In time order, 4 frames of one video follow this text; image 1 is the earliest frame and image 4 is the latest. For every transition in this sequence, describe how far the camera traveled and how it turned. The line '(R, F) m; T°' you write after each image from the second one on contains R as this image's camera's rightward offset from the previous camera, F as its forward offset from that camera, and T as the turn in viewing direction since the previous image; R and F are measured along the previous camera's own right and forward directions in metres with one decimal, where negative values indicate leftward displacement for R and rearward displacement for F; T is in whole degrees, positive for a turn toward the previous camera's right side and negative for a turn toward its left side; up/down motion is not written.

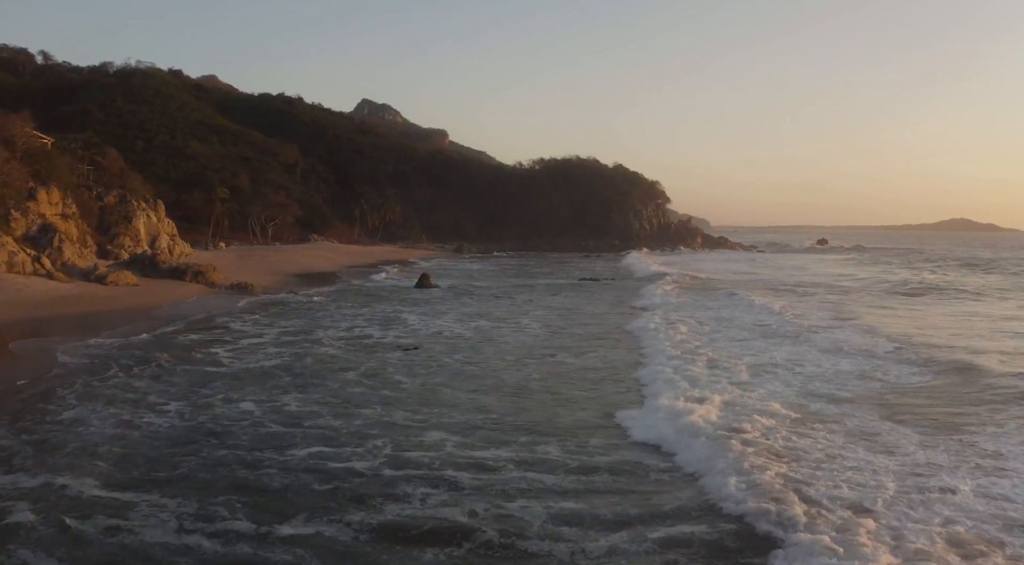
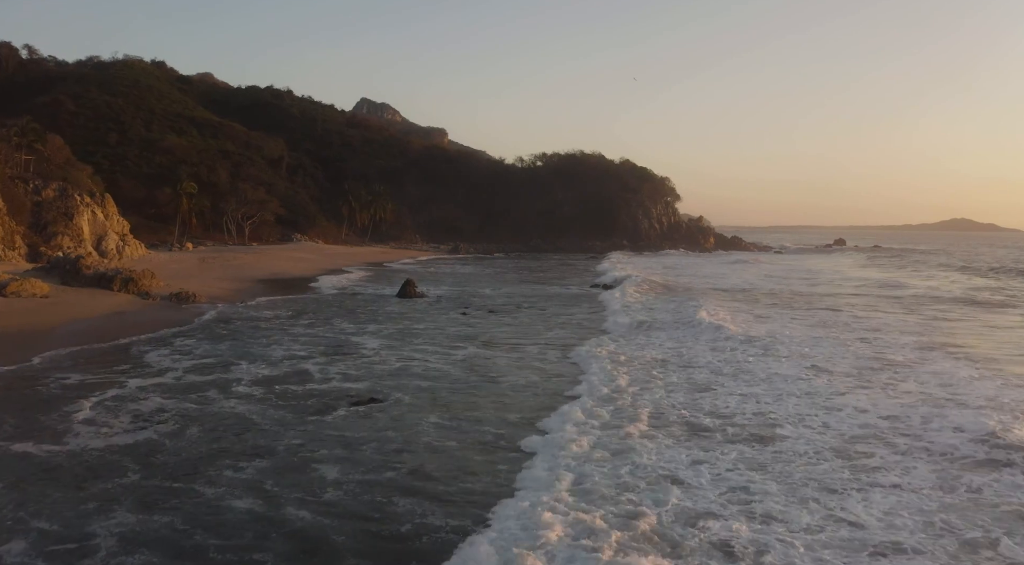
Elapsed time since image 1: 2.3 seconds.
(-0.1, +5.5) m; 0°
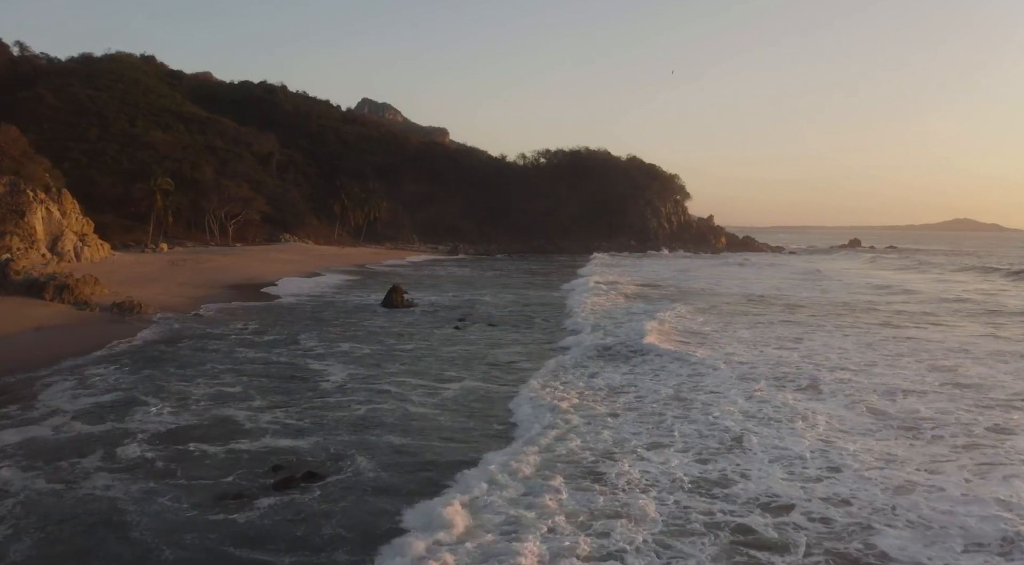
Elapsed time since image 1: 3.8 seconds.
(-0.1, +3.7) m; 0°
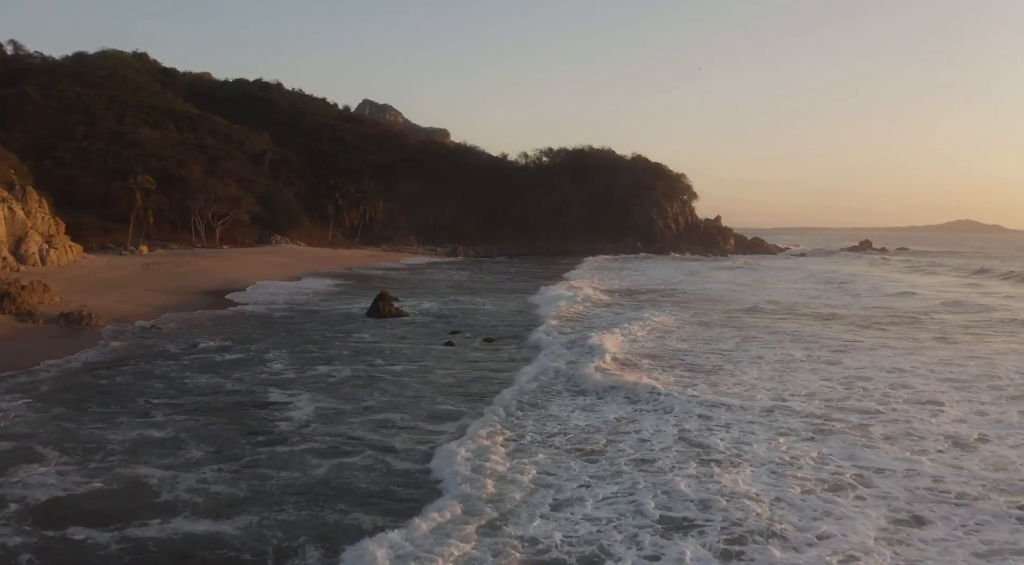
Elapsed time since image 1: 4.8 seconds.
(-0.1, +2.5) m; 0°
